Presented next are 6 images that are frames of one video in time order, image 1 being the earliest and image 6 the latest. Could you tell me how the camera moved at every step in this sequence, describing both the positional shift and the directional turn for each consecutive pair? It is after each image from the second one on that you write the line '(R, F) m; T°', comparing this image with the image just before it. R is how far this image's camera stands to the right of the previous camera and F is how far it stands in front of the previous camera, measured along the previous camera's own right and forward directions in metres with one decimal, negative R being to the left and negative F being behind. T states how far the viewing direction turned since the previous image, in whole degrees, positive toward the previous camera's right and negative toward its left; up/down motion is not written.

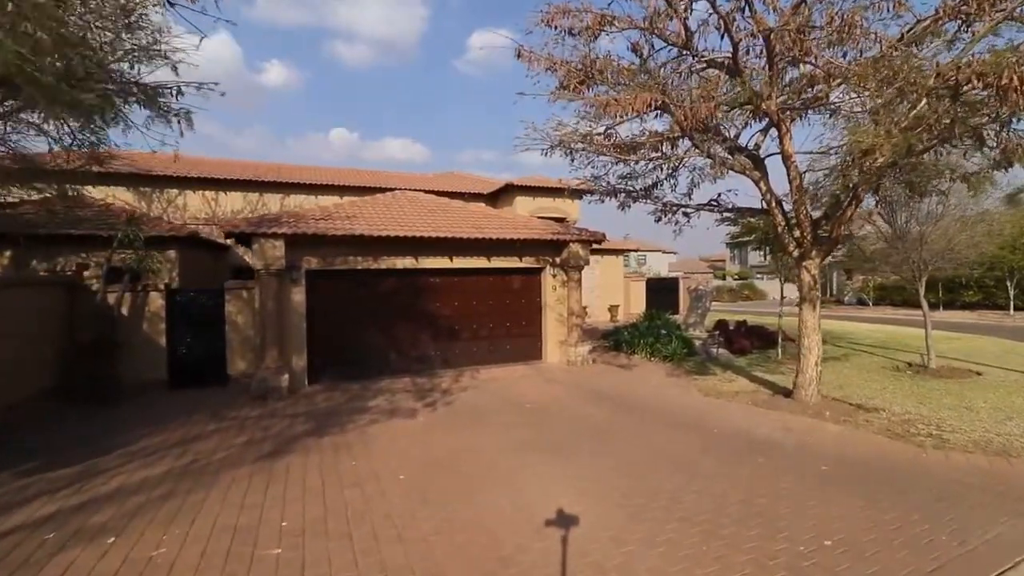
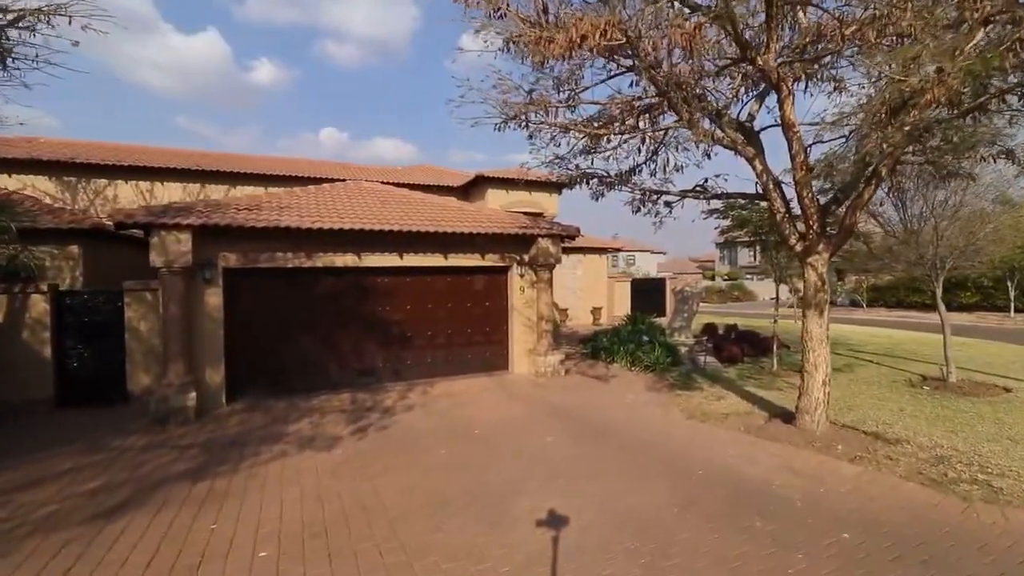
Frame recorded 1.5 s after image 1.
(+0.9, +2.0) m; +1°
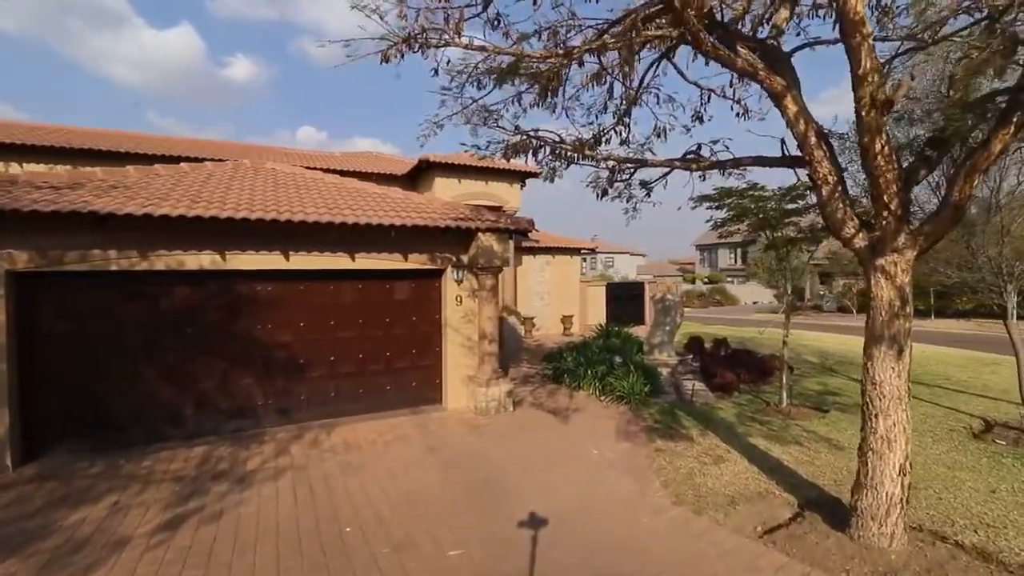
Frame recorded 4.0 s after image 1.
(+1.1, +3.4) m; +2°
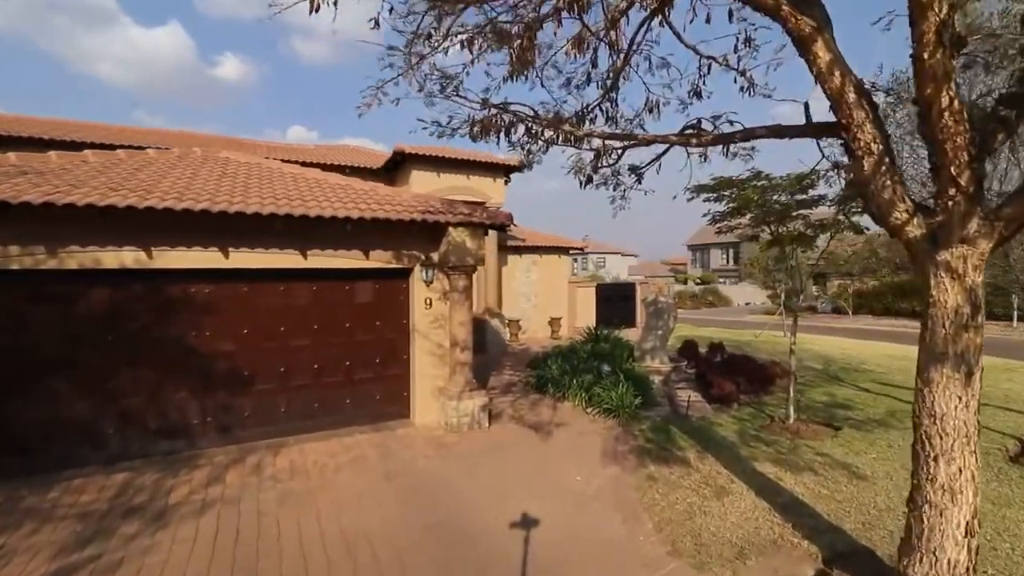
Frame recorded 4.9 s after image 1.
(+0.3, +1.2) m; +1°
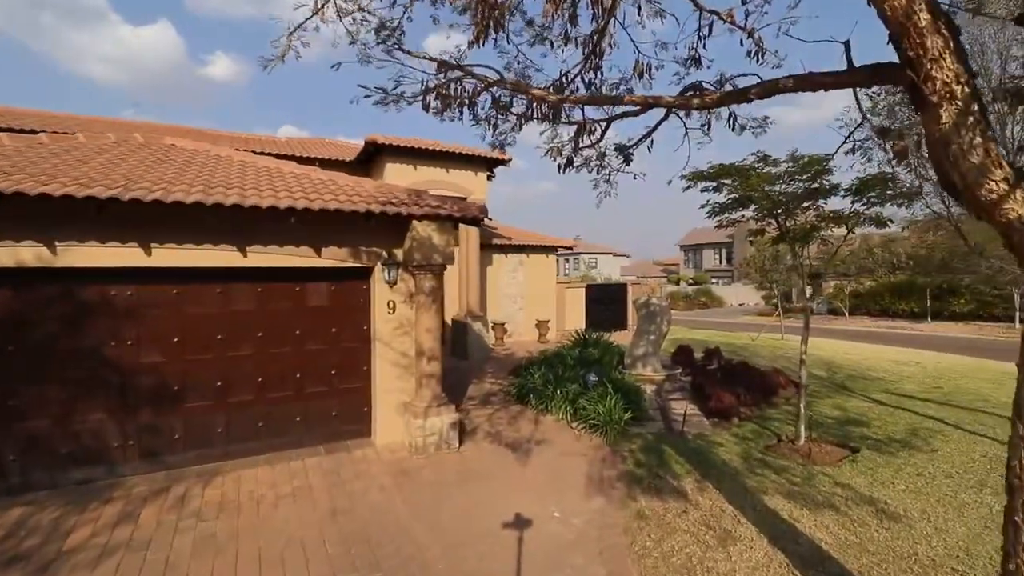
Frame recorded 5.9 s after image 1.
(+0.3, +1.2) m; +1°
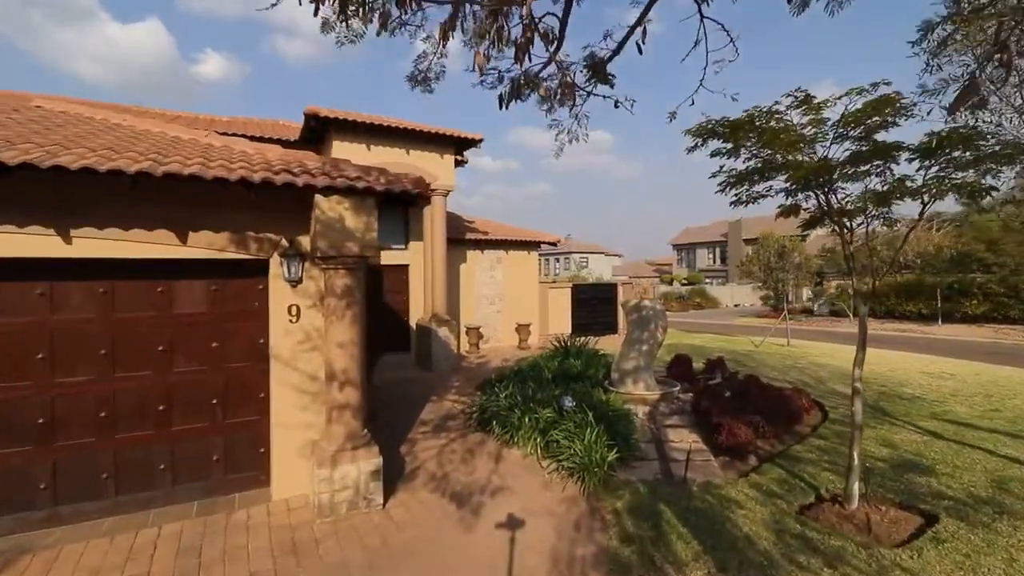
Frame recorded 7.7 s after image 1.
(+0.6, +2.3) m; +1°
